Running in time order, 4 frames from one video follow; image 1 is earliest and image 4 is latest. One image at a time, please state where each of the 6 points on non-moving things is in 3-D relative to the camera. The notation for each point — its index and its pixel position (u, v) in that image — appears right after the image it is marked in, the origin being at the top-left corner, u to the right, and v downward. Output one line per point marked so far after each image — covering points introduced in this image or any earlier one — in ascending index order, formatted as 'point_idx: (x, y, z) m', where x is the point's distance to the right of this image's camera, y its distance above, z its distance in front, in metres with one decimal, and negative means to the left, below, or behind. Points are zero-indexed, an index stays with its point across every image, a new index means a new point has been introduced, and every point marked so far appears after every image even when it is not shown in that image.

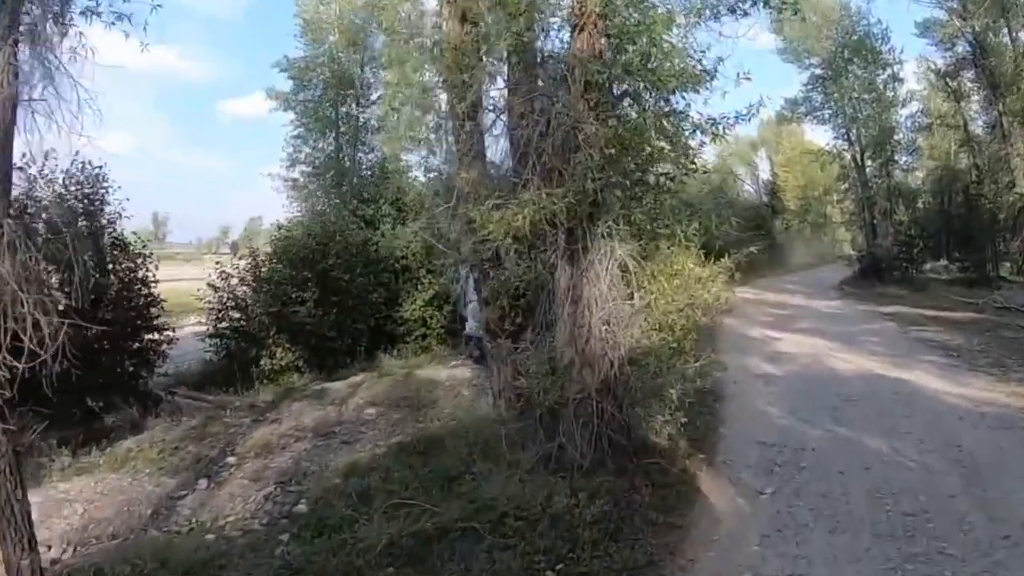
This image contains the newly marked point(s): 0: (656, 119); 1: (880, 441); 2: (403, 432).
0: (+1.2, +1.4, +6.4) m
1: (+3.8, -1.6, +7.8) m
2: (-1.3, -1.8, +9.1) m
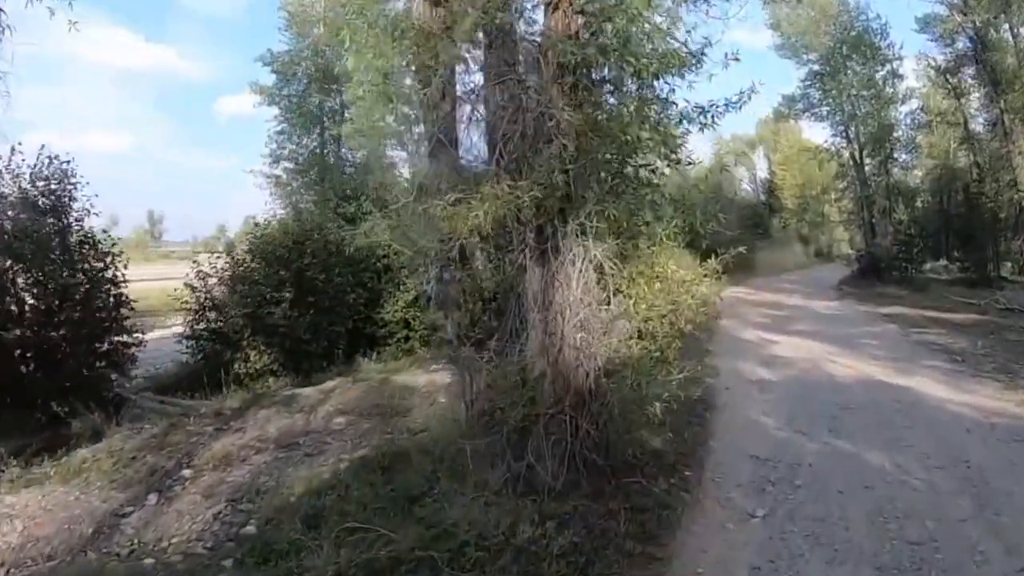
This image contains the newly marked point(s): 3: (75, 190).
0: (+1.0, +1.4, +5.8) m
1: (+3.5, -1.6, +7.2) m
2: (-1.6, -1.8, +8.5) m
3: (-7.6, +1.7, +13.2) m
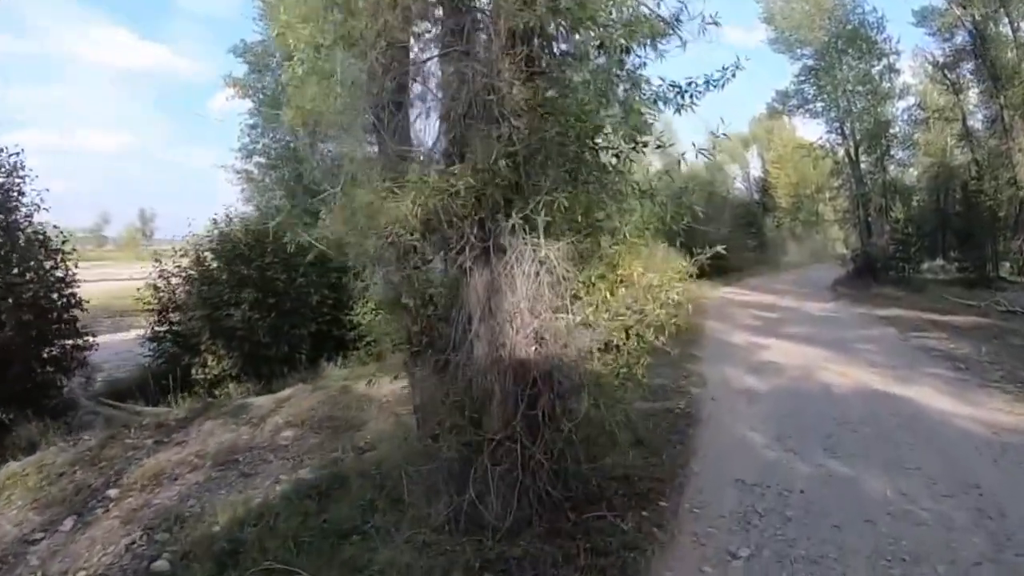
0: (+0.6, +1.4, +4.9) m
1: (+3.1, -1.6, +6.4) m
2: (-2.0, -1.8, +7.6) m
3: (-8.1, +1.7, +12.3) m
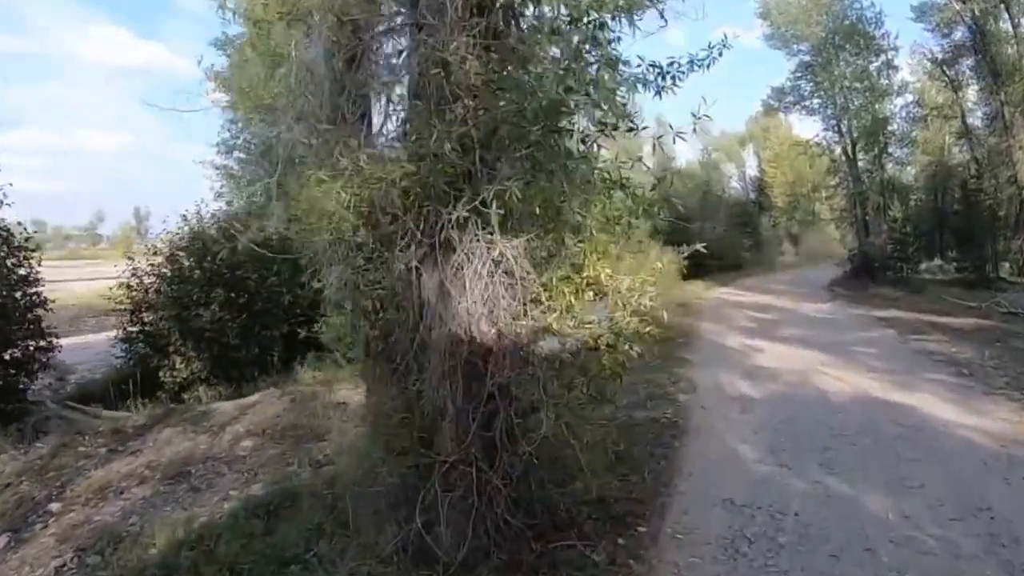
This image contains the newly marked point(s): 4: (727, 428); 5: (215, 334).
0: (+0.3, +1.4, +4.3) m
1: (+2.9, -1.7, +5.8) m
2: (-2.3, -1.8, +7.0) m
3: (-8.3, +1.7, +11.7) m
4: (+2.3, -1.5, +8.0) m
5: (-5.0, -0.8, +12.7) m
